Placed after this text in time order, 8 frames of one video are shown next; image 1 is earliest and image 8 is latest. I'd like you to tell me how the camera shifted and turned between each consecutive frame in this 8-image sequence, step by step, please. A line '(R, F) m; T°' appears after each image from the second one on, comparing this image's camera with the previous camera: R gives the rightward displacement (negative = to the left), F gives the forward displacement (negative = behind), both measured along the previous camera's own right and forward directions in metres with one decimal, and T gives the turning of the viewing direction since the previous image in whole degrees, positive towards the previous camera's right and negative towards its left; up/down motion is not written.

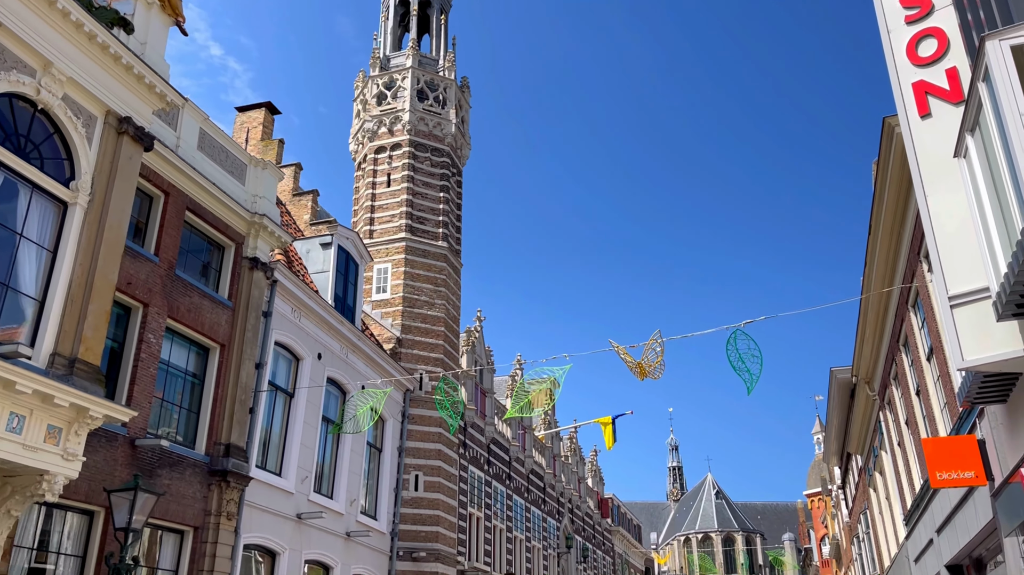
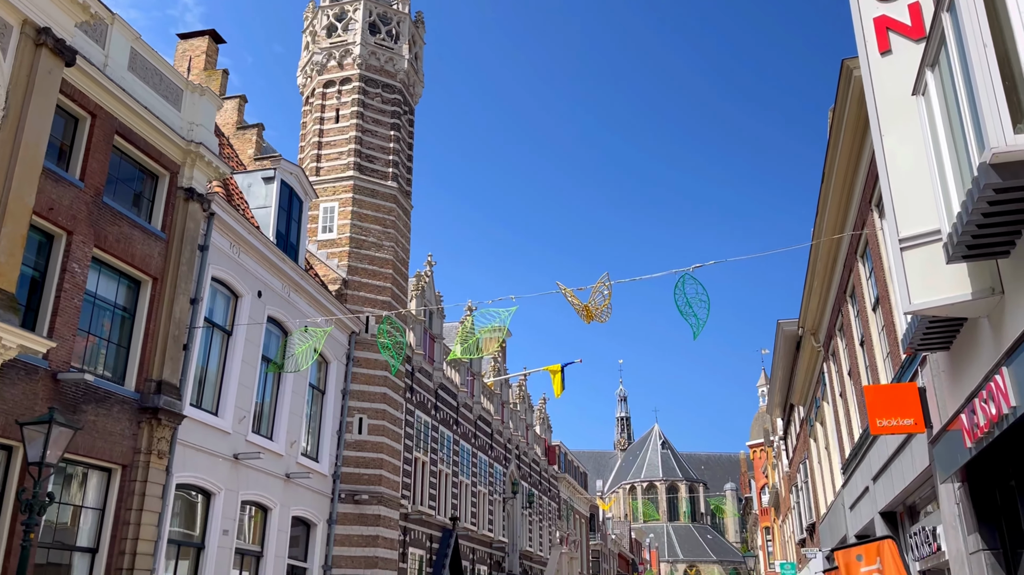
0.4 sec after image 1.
(+0.1, +0.3) m; +3°
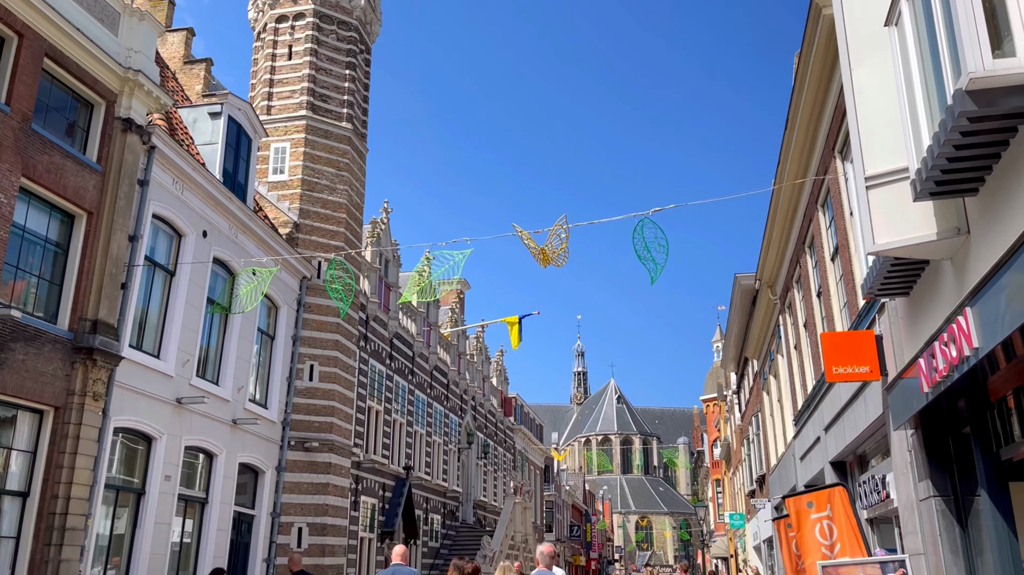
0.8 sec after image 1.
(+0.1, +0.3) m; +3°
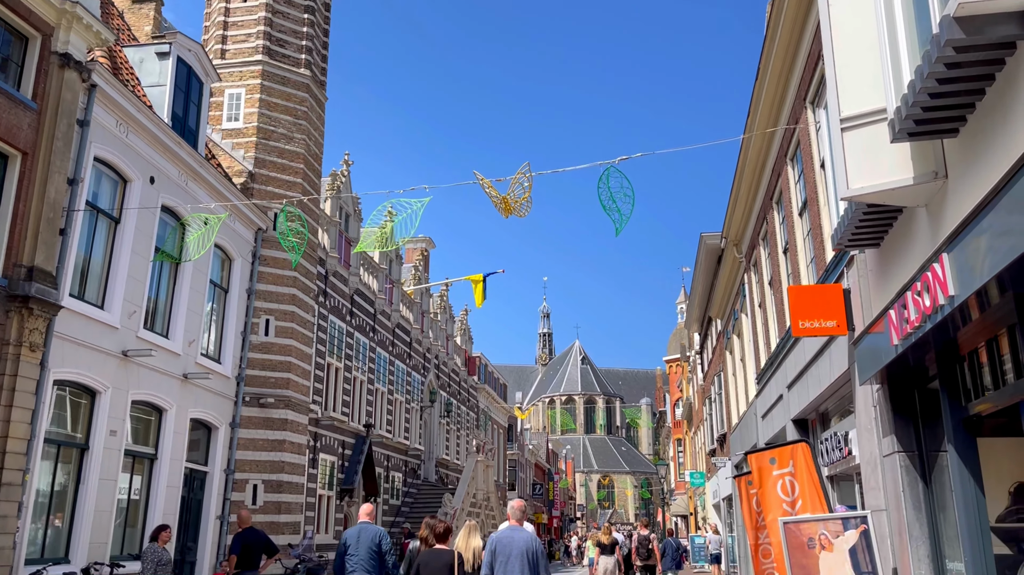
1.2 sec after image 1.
(+0.1, +0.4) m; +2°
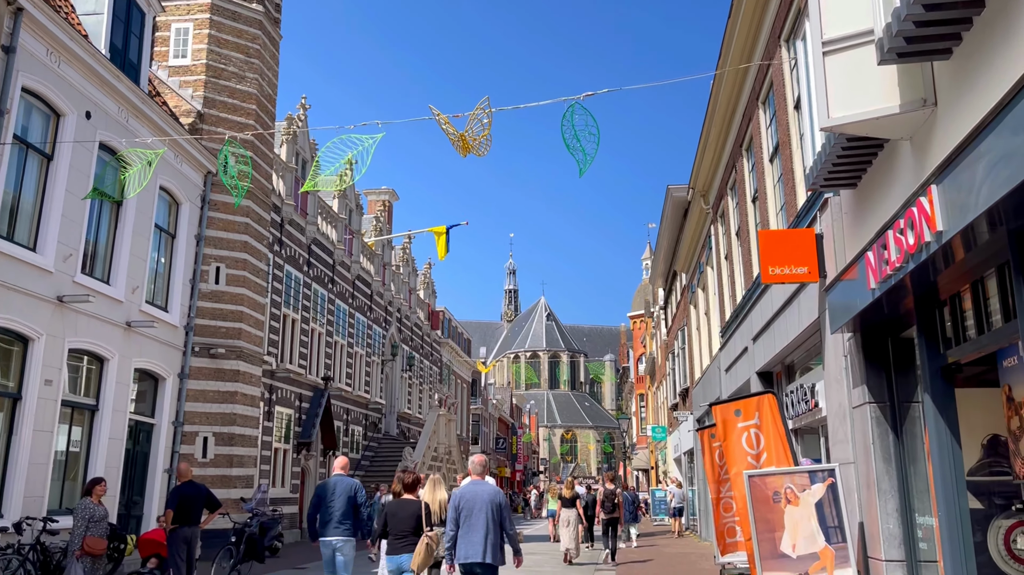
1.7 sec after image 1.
(+0.1, +0.5) m; +2°
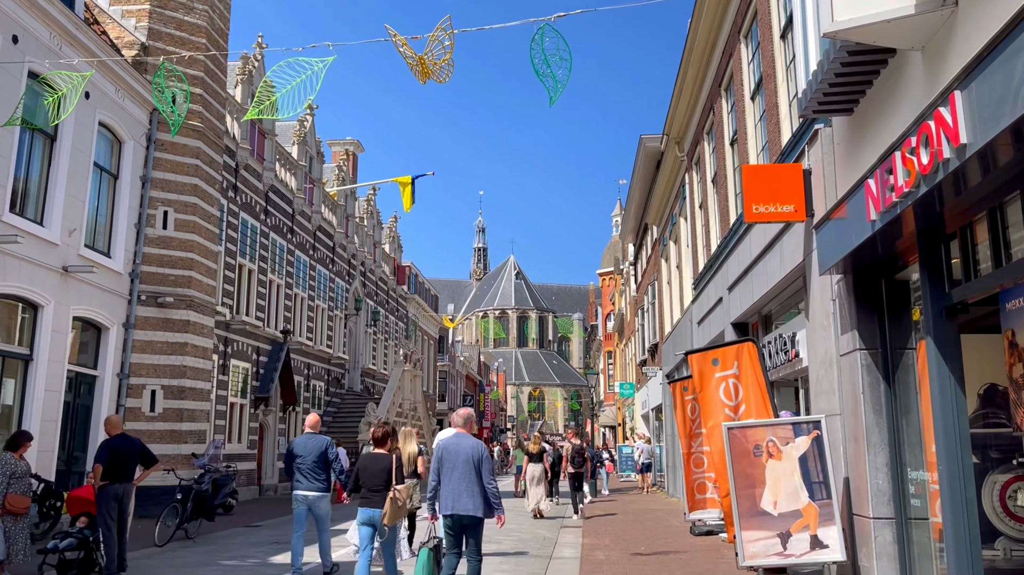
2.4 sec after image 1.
(+0.1, +0.7) m; +2°
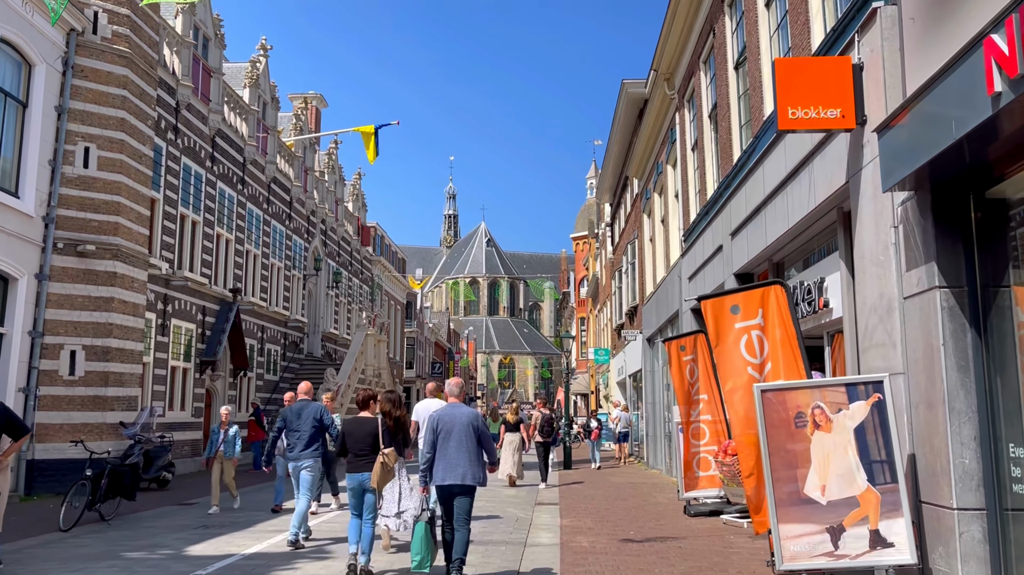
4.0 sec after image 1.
(0.0, +1.6) m; +2°
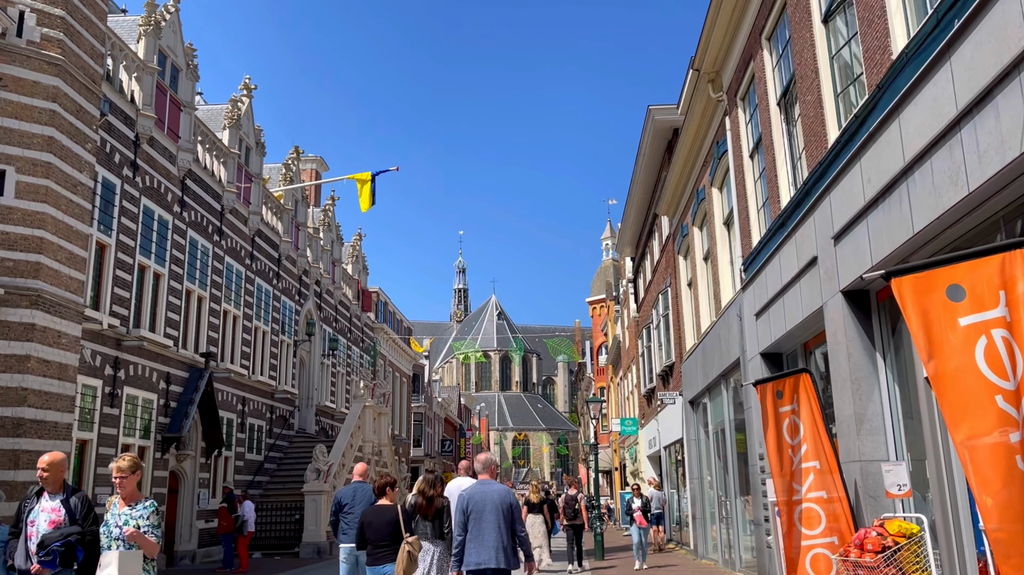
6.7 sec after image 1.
(-0.1, +2.8) m; -1°
